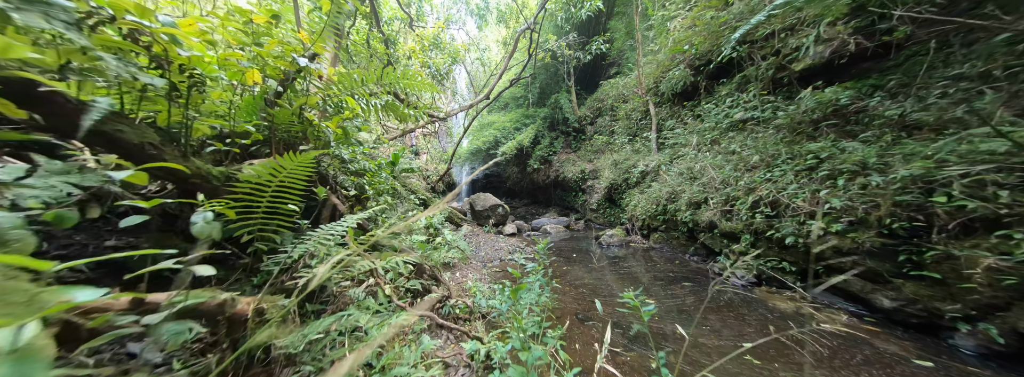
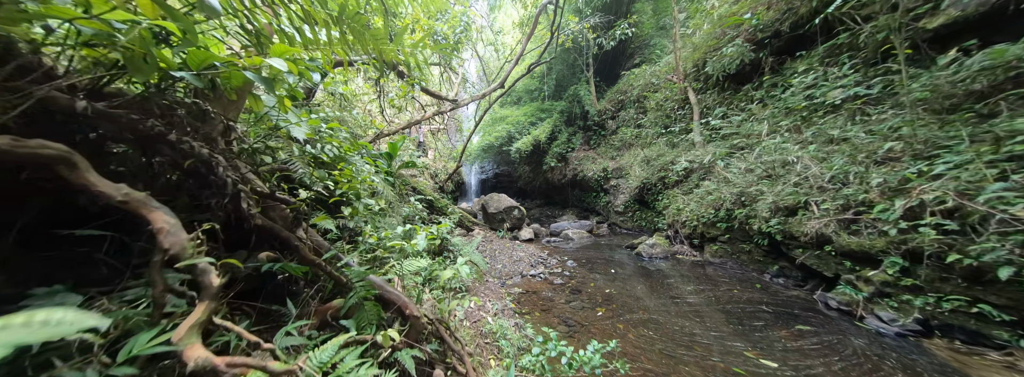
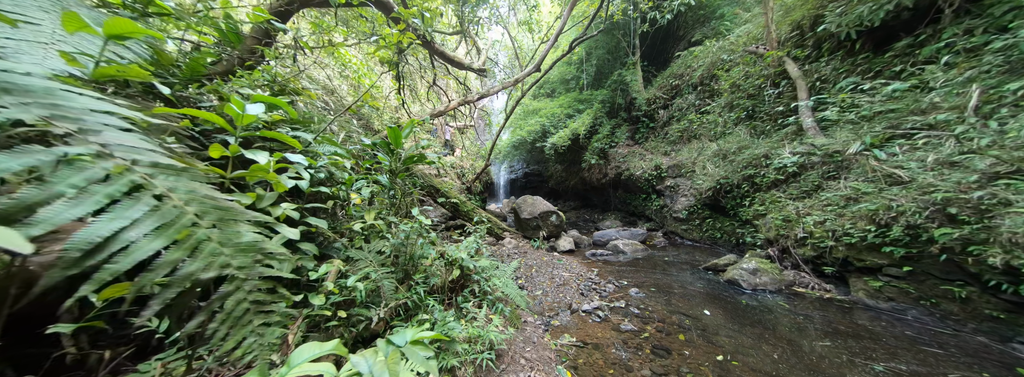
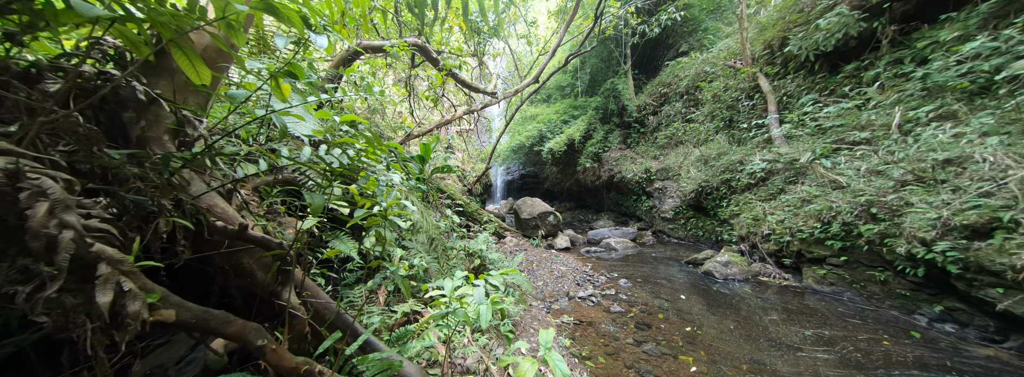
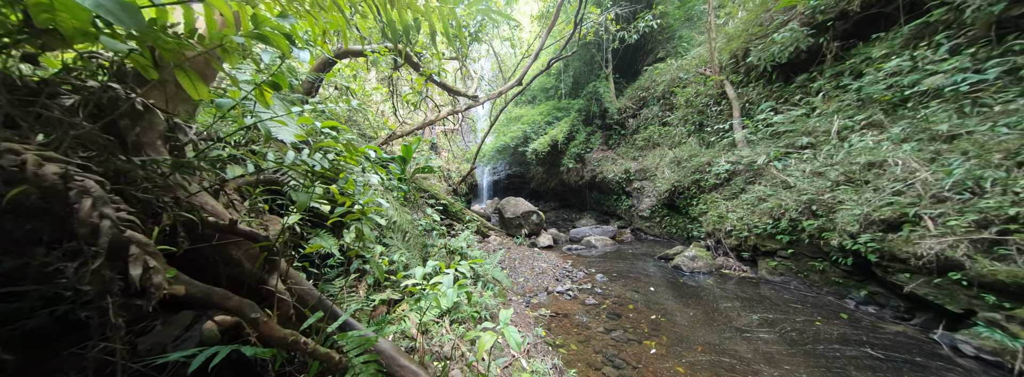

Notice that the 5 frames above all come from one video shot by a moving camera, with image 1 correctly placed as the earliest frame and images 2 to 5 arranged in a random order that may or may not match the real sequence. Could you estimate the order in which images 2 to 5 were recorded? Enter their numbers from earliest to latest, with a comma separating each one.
2, 5, 4, 3
